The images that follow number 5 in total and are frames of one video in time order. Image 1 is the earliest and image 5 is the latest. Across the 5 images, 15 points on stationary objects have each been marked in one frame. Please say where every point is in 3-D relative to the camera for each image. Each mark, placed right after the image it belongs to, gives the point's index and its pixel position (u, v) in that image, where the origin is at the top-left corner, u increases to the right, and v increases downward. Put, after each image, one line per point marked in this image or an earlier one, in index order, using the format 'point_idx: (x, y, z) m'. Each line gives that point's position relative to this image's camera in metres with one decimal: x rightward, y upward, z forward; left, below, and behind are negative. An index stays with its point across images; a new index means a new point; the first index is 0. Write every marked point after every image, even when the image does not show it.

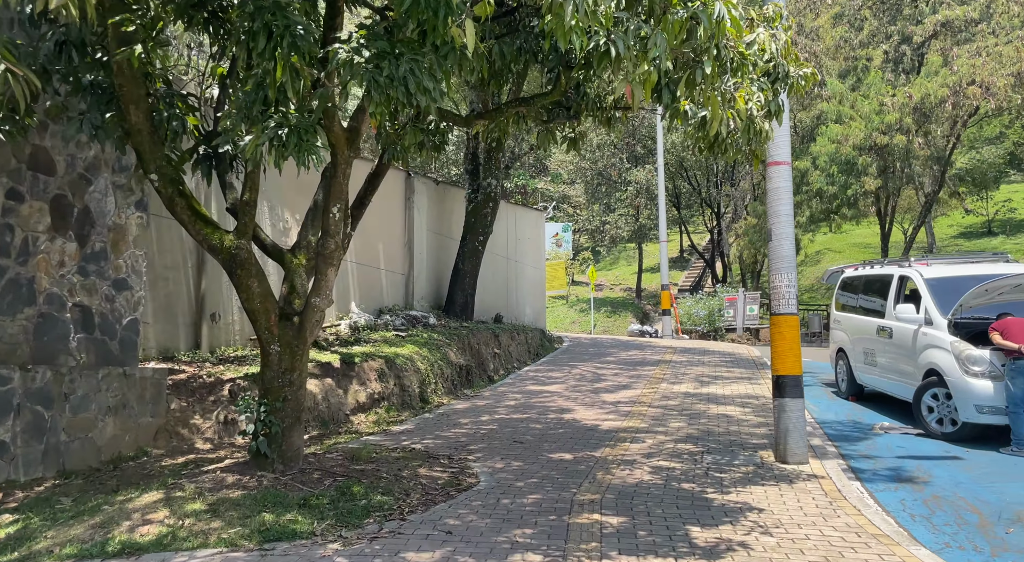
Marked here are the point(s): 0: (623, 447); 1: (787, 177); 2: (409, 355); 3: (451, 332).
0: (+1.1, -1.7, +8.5) m
1: (+2.6, +1.0, +8.1) m
2: (-1.4, -1.0, +11.9) m
3: (-1.1, -0.9, +14.9) m
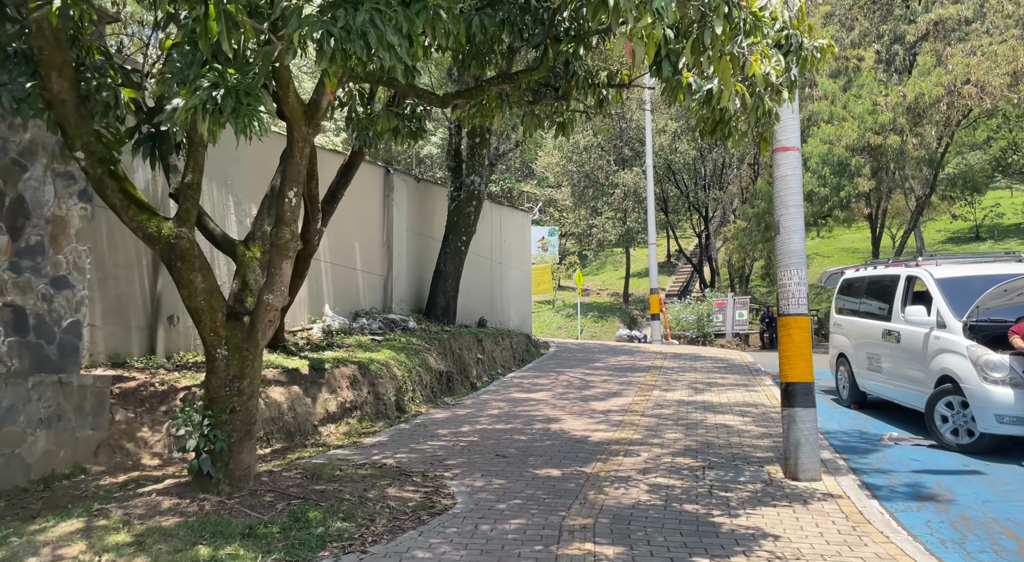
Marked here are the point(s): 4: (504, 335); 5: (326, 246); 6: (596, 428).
0: (+0.9, -1.6, +7.7) m
1: (+2.4, +1.0, +7.4) m
2: (-1.7, -1.0, +11.1) m
3: (-1.3, -0.9, +14.1) m
4: (-0.2, -1.1, +18.2) m
5: (-3.0, +0.6, +13.6) m
6: (+0.9, -1.7, +9.6) m
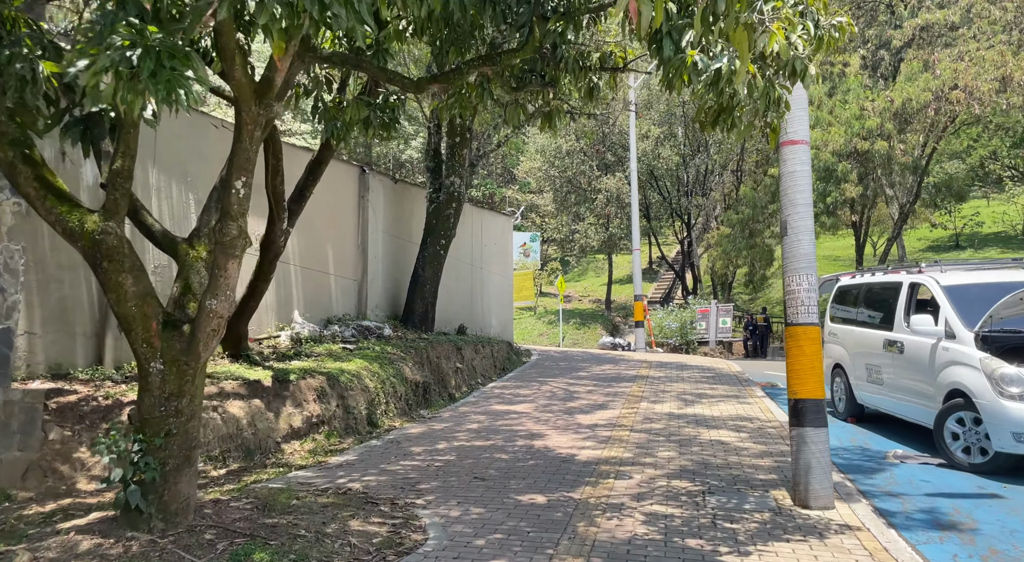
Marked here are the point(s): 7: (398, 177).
0: (+0.8, -1.7, +7.0) m
1: (+2.3, +1.0, +6.7) m
2: (-1.9, -1.1, +10.4) m
3: (-1.6, -1.0, +13.3) m
4: (-0.6, -1.3, +17.4) m
5: (-3.3, +0.5, +12.8) m
6: (+0.7, -1.7, +8.9) m
7: (-2.1, +1.9, +16.0) m
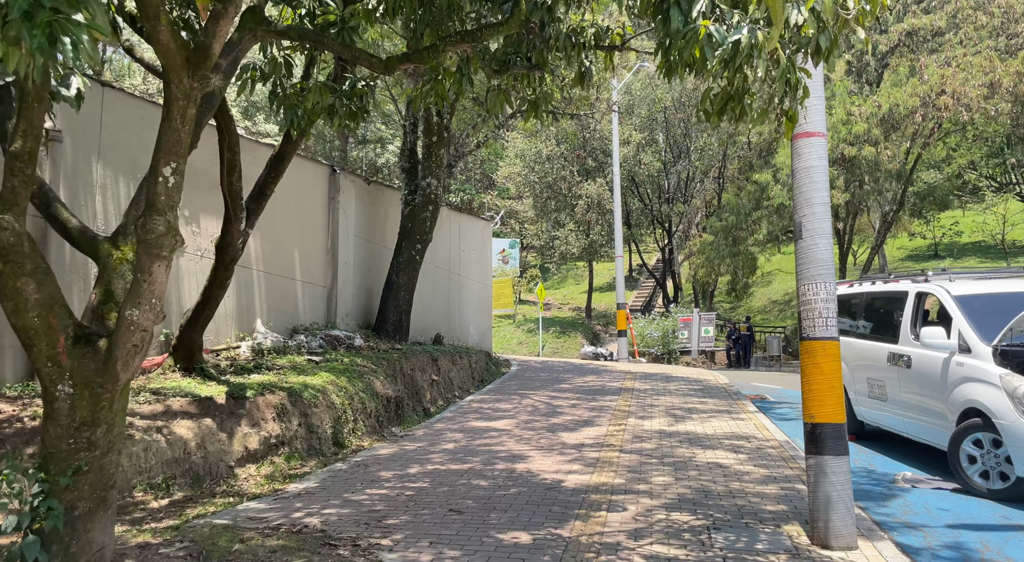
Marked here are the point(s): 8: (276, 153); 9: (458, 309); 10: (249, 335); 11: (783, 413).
0: (+0.6, -1.7, +6.2) m
1: (+2.2, +0.9, +6.0) m
2: (-2.1, -1.2, +9.5) m
3: (-1.9, -1.1, +12.5) m
4: (-1.0, -1.4, +16.6) m
5: (-3.5, +0.4, +12.0) m
6: (+0.5, -1.8, +8.1) m
7: (-2.5, +1.8, +15.1) m
8: (-2.5, +1.4, +9.1) m
9: (-1.2, -0.6, +19.6) m
10: (-3.5, -0.7, +11.5) m
11: (+4.5, -2.2, +14.1) m
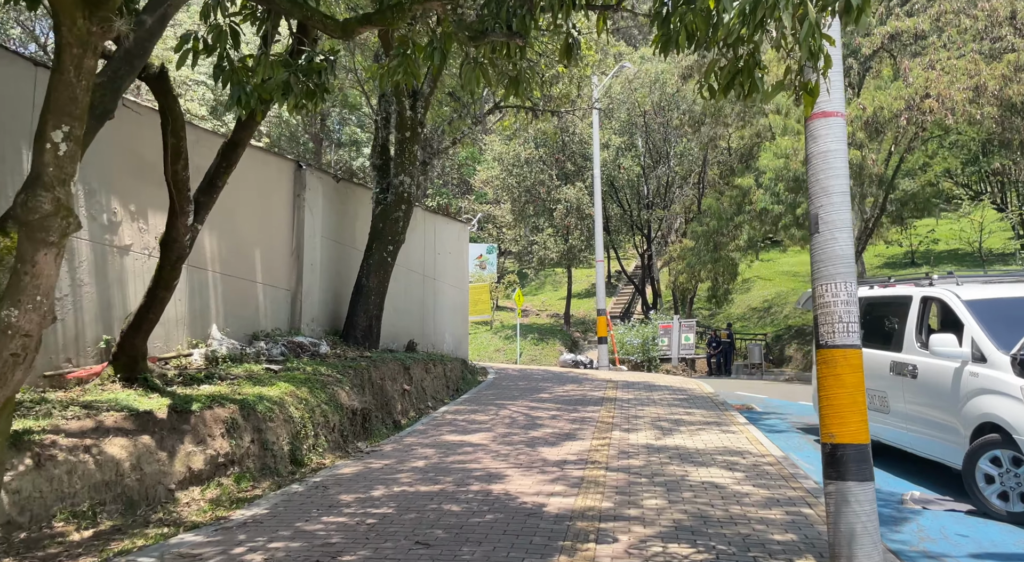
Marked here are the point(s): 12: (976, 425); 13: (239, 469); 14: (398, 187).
0: (+0.5, -1.7, +5.5) m
1: (+2.0, +0.9, +5.3) m
2: (-2.4, -1.2, +8.7) m
3: (-2.3, -1.1, +11.6) m
4: (-1.4, -1.5, +15.8) m
5: (-3.8, +0.4, +11.1) m
6: (+0.3, -1.8, +7.4) m
7: (-2.9, +1.8, +14.3) m
8: (-2.7, +1.4, +8.3) m
9: (-1.8, -0.7, +18.8) m
10: (-3.8, -0.8, +10.6) m
11: (+4.1, -2.3, +13.4) m
12: (+4.2, -1.3, +7.7) m
13: (-2.5, -1.7, +7.7) m
14: (-1.9, +1.6, +14.3) m
